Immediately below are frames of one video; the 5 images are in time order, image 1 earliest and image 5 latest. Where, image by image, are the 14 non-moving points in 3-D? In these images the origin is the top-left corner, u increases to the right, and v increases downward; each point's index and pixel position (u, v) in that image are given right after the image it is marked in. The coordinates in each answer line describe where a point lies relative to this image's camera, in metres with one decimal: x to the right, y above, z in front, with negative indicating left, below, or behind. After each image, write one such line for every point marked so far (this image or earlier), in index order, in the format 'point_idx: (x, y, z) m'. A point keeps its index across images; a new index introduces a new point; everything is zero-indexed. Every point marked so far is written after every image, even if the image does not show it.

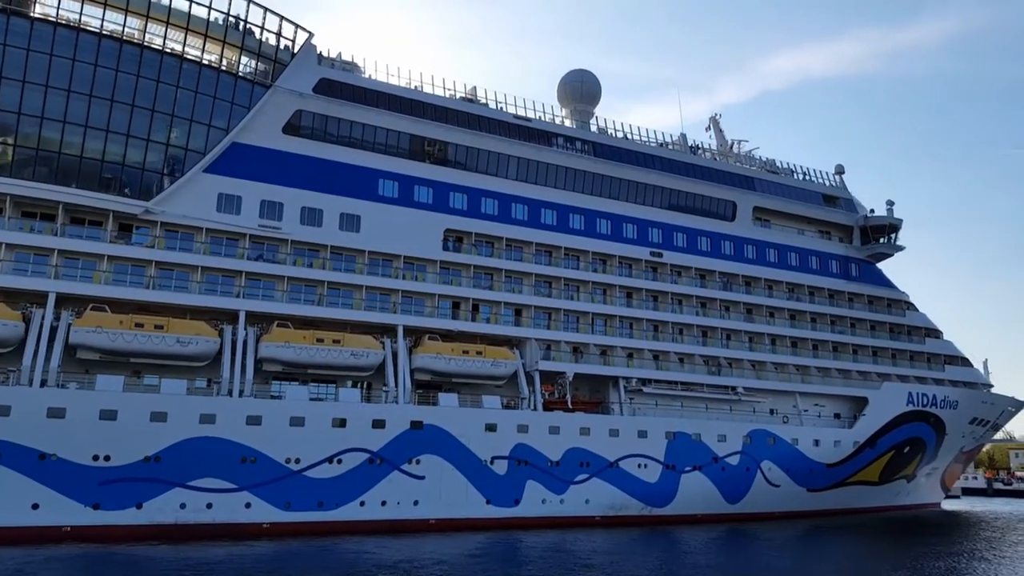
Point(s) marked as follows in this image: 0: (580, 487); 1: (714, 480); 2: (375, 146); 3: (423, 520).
0: (+1.2, -3.4, +18.1) m
1: (+3.8, -3.6, +19.9) m
2: (-2.4, +2.5, +18.2) m
3: (-1.4, -3.6, +16.5) m
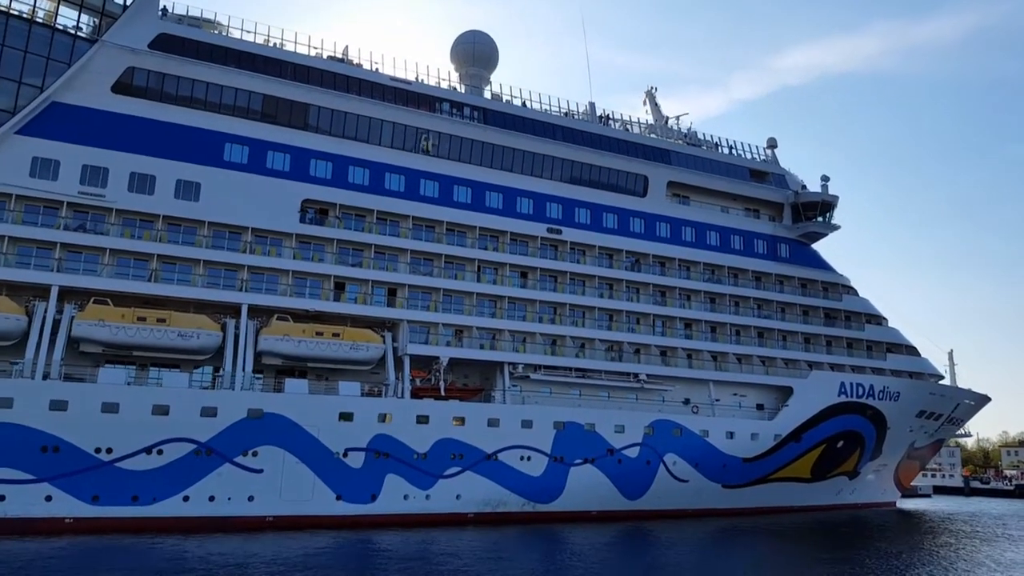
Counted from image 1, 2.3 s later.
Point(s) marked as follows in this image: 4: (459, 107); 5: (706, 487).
0: (-1.0, -3.0, +16.5) m
1: (+1.7, -3.2, +18.3) m
2: (-4.6, +2.8, +16.7) m
3: (-3.6, -3.2, +15.0) m
4: (-1.0, +3.3, +19.2) m
5: (+3.6, -3.7, +19.6) m
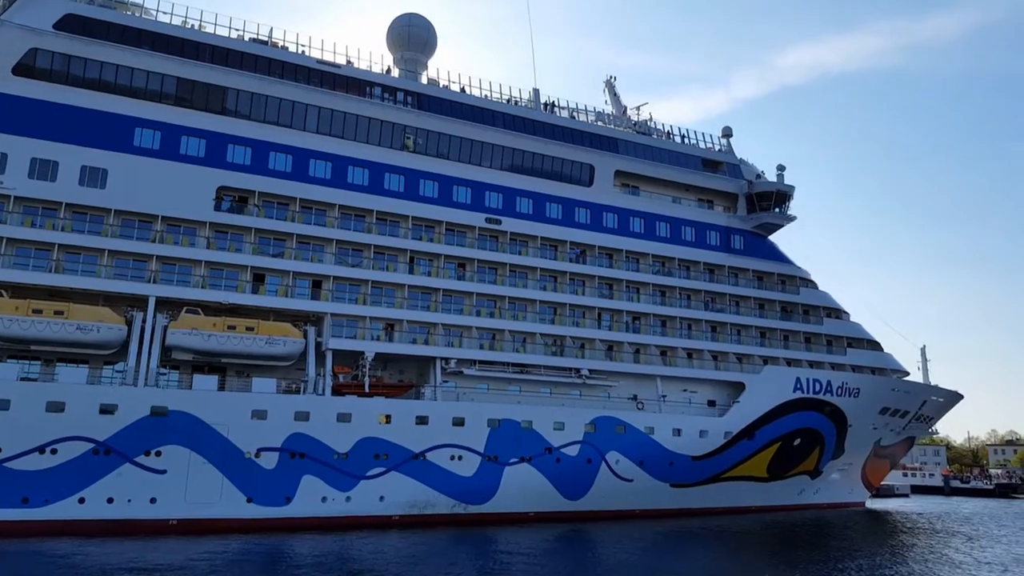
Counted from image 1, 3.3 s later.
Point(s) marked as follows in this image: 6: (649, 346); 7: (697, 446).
0: (-2.1, -2.9, +15.8) m
1: (+0.6, -3.1, +17.5) m
2: (-5.7, +3.0, +15.9) m
3: (-4.7, -3.1, +14.2) m
4: (-2.1, +3.4, +18.4) m
5: (+2.5, -3.5, +18.8) m
6: (+2.6, -1.1, +19.7) m
7: (+3.4, -2.9, +19.3) m
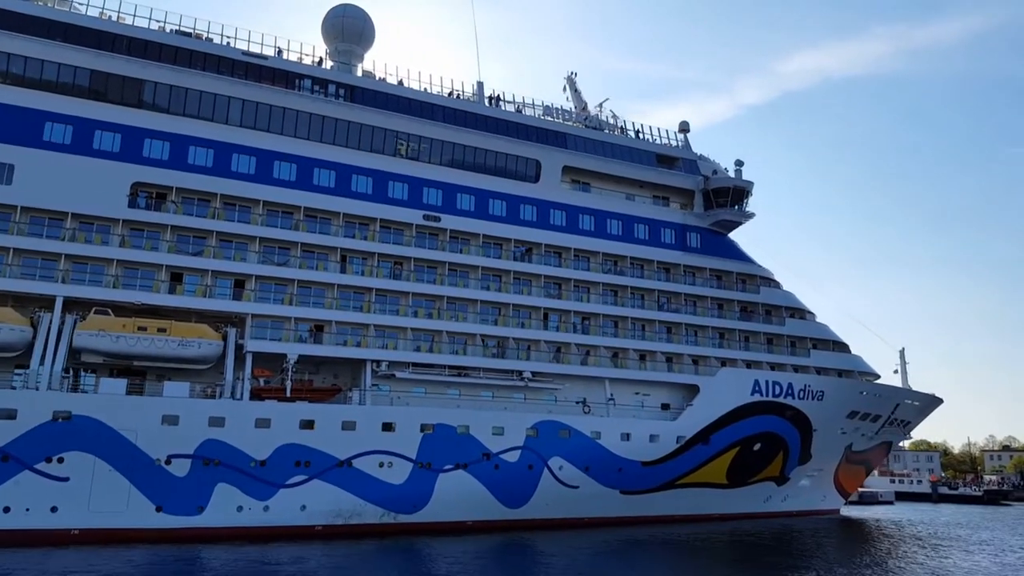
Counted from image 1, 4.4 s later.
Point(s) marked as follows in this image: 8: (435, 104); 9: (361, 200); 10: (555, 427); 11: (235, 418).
0: (-3.1, -2.9, +15.1) m
1: (-0.4, -3.1, +16.8) m
2: (-6.7, +2.9, +15.3) m
3: (-5.7, -3.1, +13.6) m
4: (-3.1, +3.4, +17.8) m
5: (+1.5, -3.5, +18.1) m
6: (+1.6, -1.1, +19.0) m
7: (+2.4, -2.9, +18.6) m
8: (-1.3, +3.3, +18.9) m
9: (-2.5, +1.4, +17.4) m
10: (+0.7, -2.3, +17.6) m
11: (-3.9, -1.8, +14.9) m
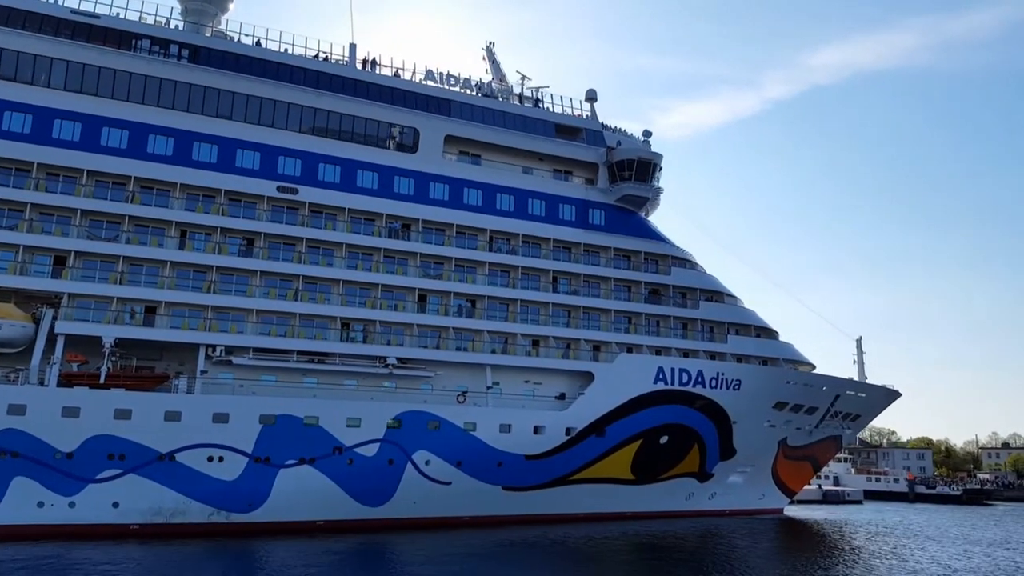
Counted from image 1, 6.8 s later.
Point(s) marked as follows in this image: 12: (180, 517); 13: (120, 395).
0: (-5.3, -2.6, +13.7) m
1: (-2.6, -2.7, +15.4) m
2: (-8.9, +3.3, +14.1) m
3: (-7.9, -2.8, +12.3) m
4: (-5.2, +3.7, +16.5) m
5: (-0.6, -3.2, +16.6) m
6: (-0.5, -0.7, +17.5) m
7: (+0.3, -2.5, +17.1) m
8: (-3.4, +3.6, +17.5) m
9: (-4.6, +1.8, +16.1) m
10: (-1.4, -2.0, +16.2) m
11: (-6.1, -1.5, +13.5) m
12: (-4.4, -3.1, +14.2) m
13: (-5.2, -1.4, +14.1) m
